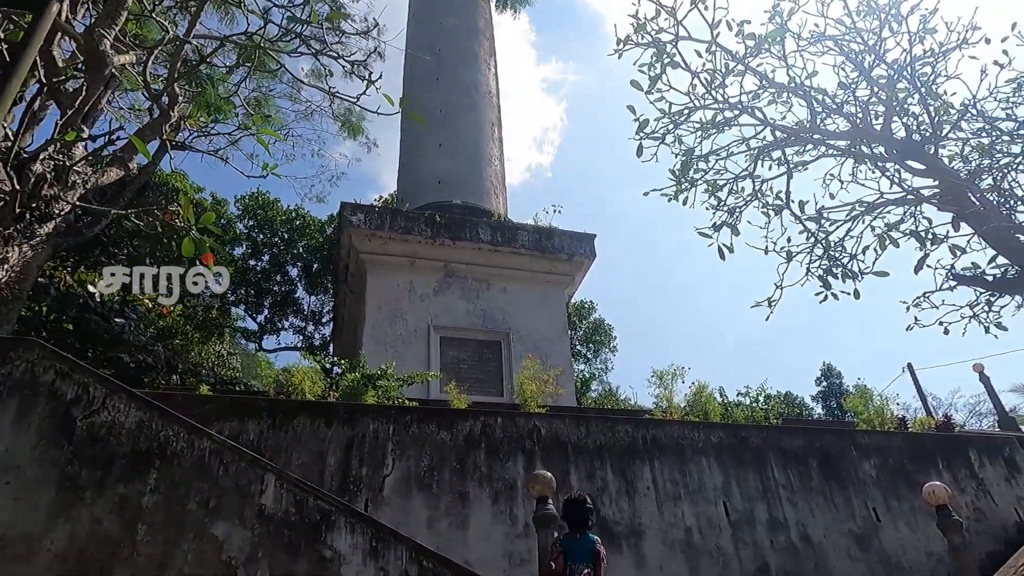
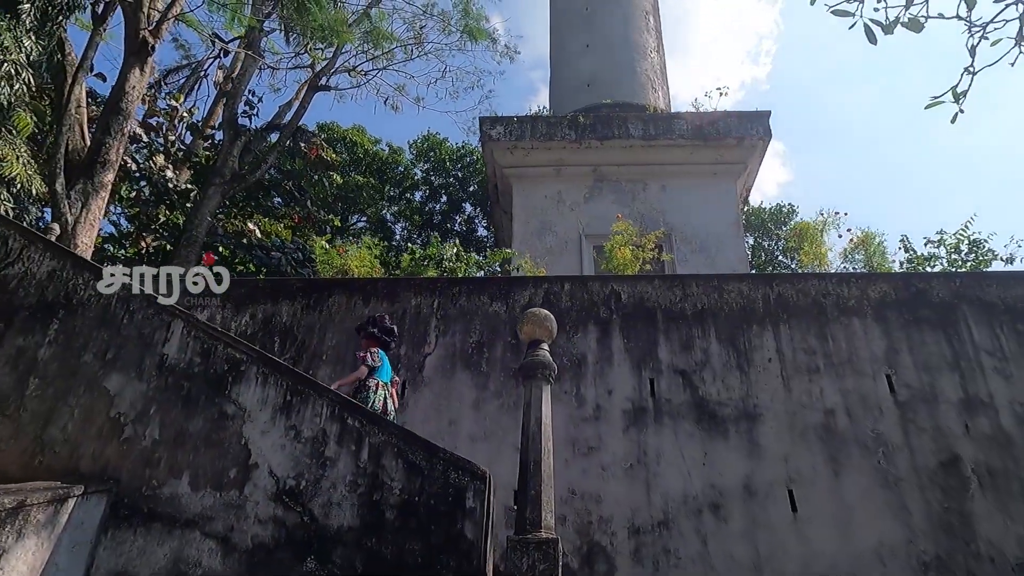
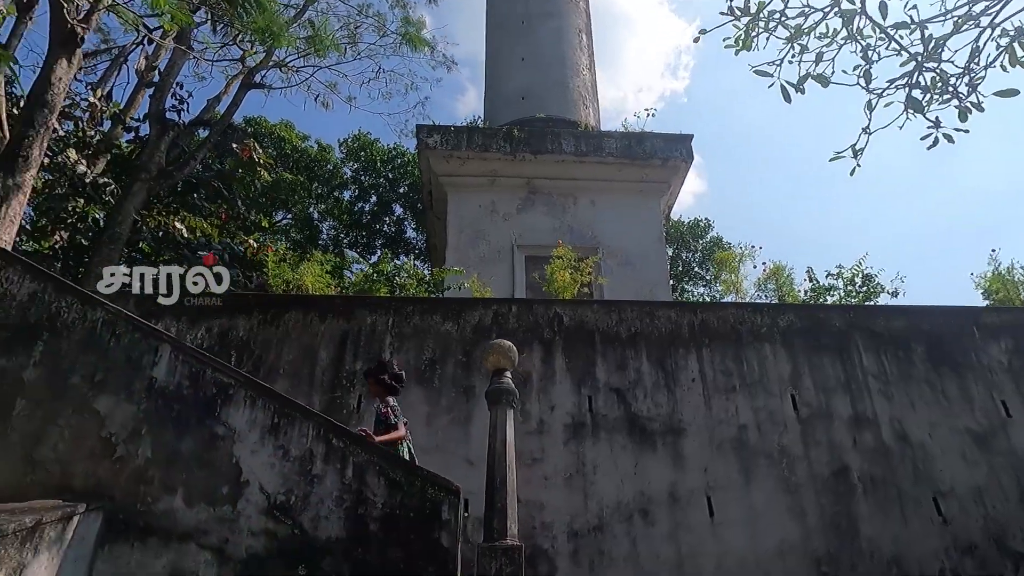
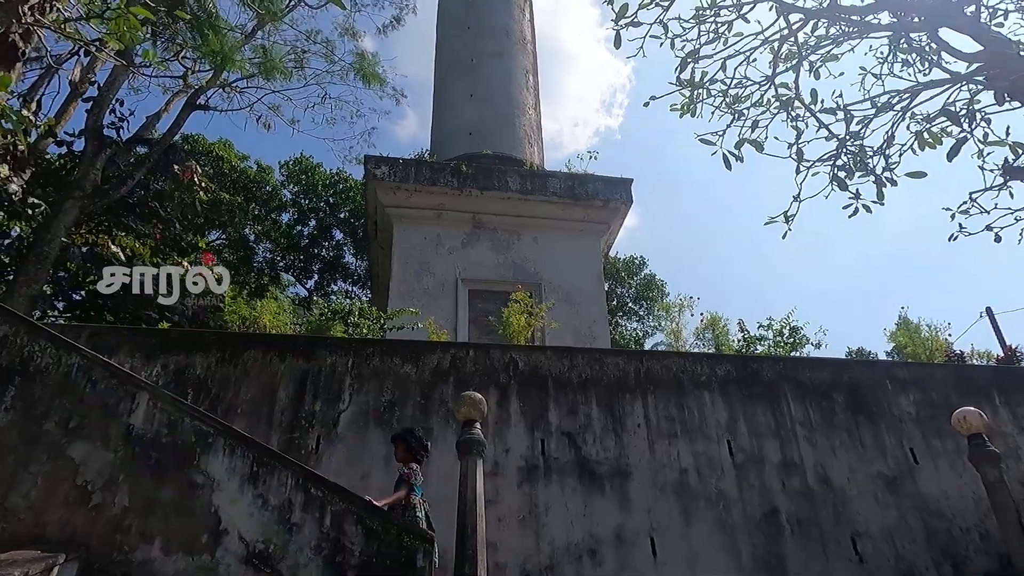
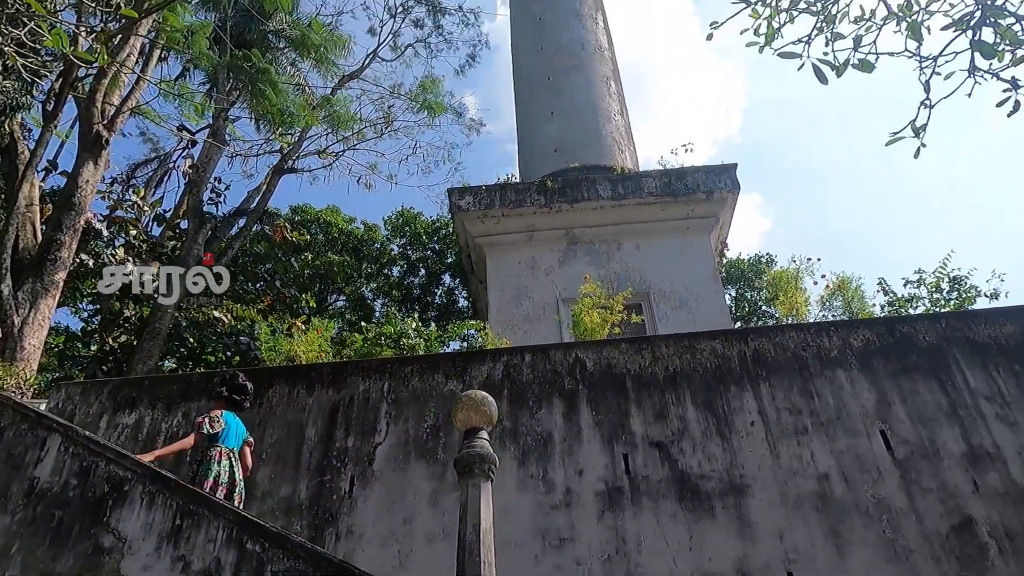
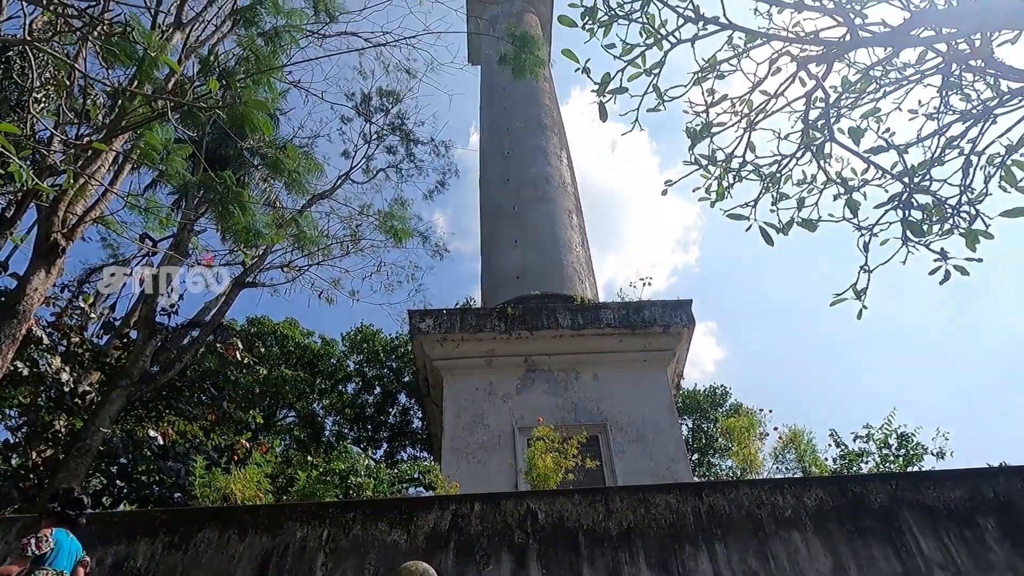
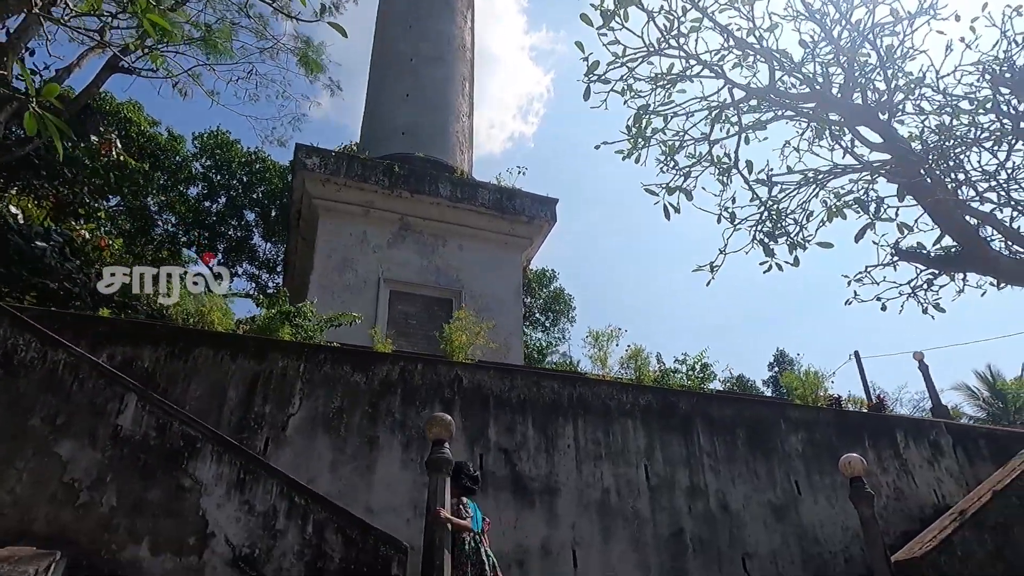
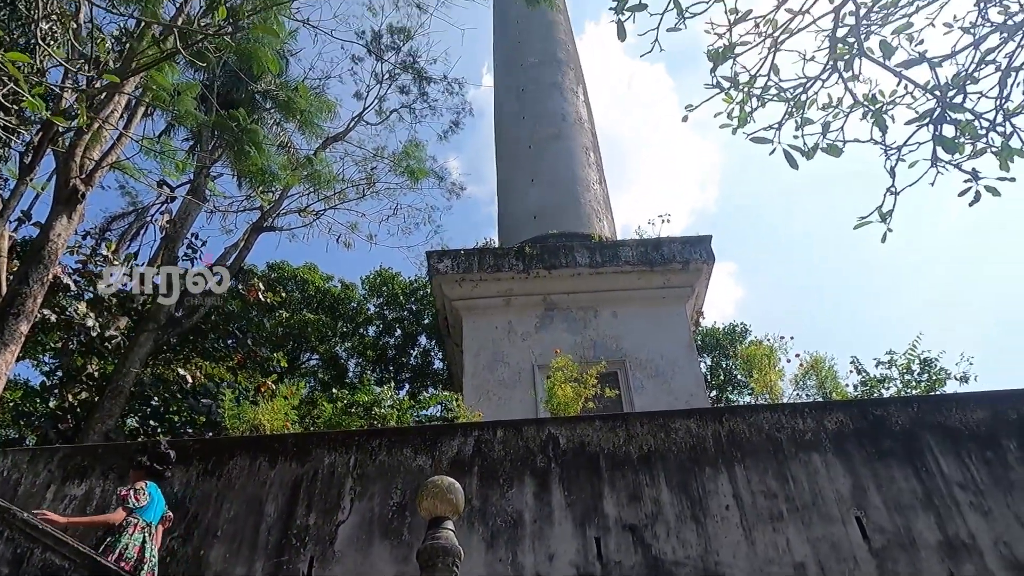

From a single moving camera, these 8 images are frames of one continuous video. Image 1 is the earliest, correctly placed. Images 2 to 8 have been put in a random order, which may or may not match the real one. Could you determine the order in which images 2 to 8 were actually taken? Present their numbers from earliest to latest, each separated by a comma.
7, 4, 3, 2, 5, 8, 6
